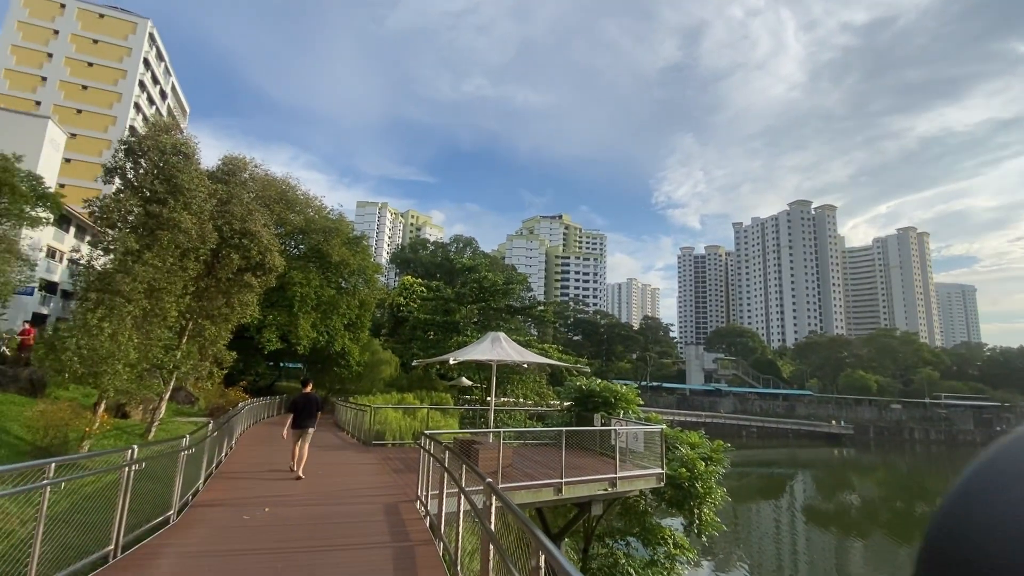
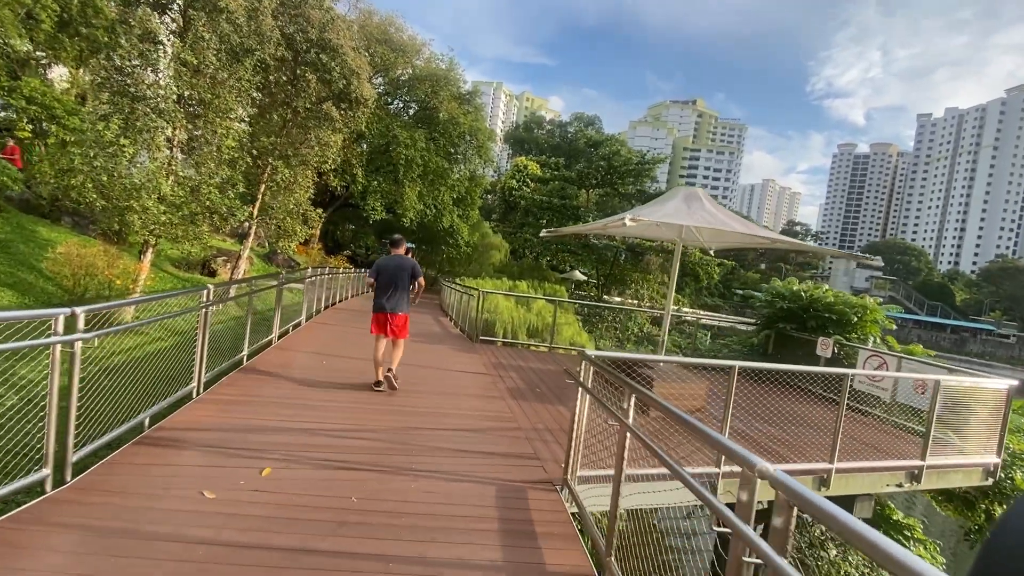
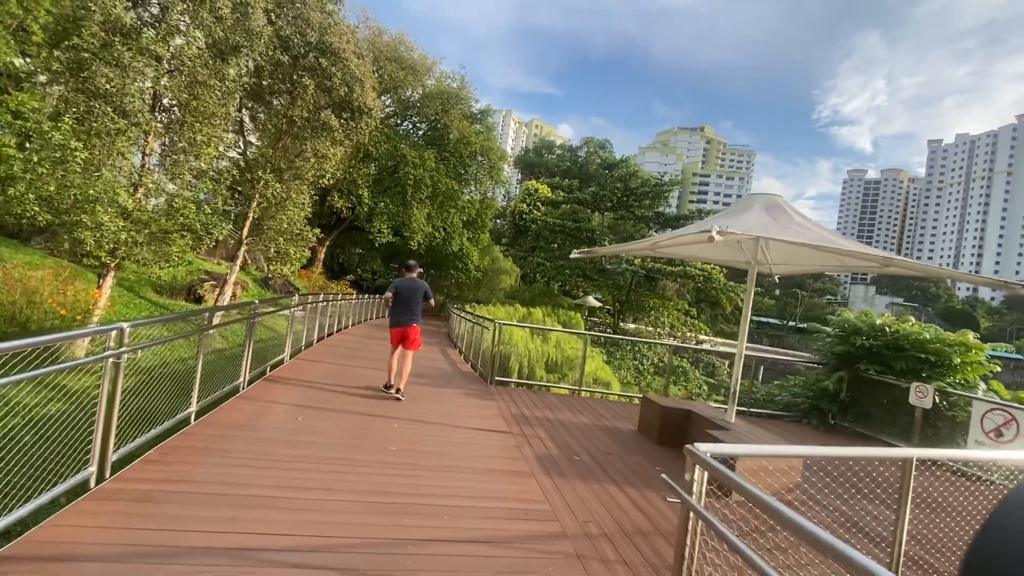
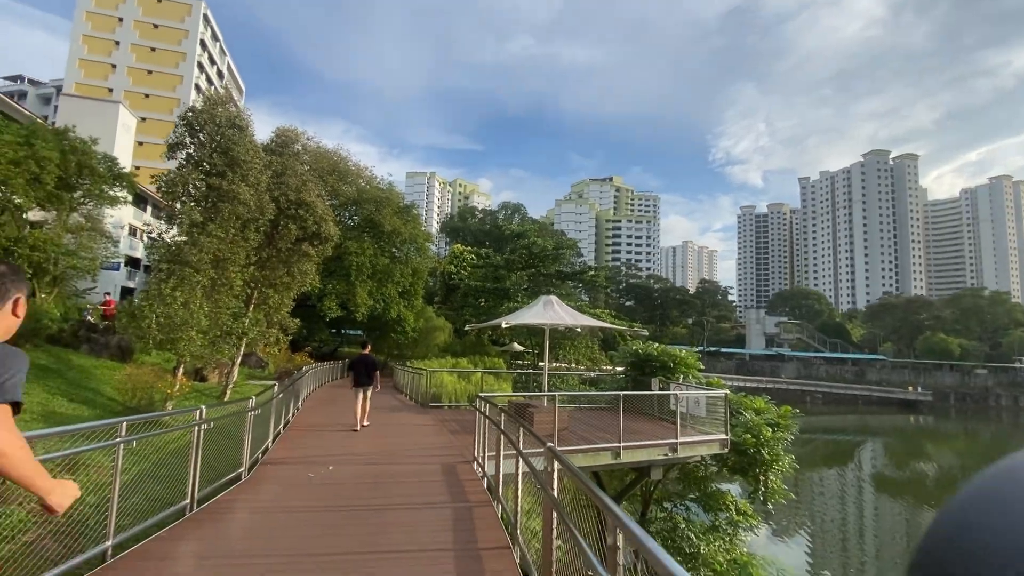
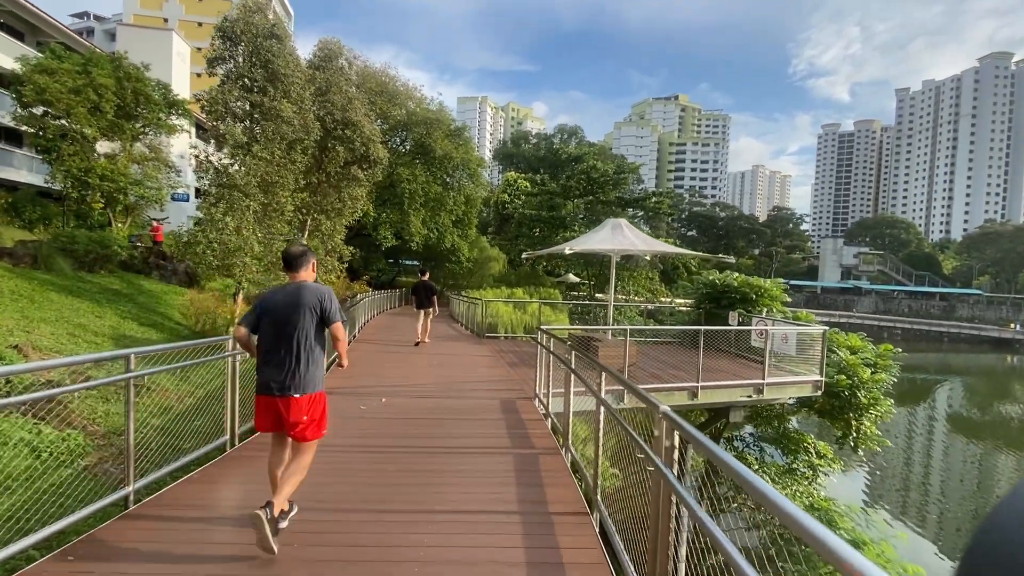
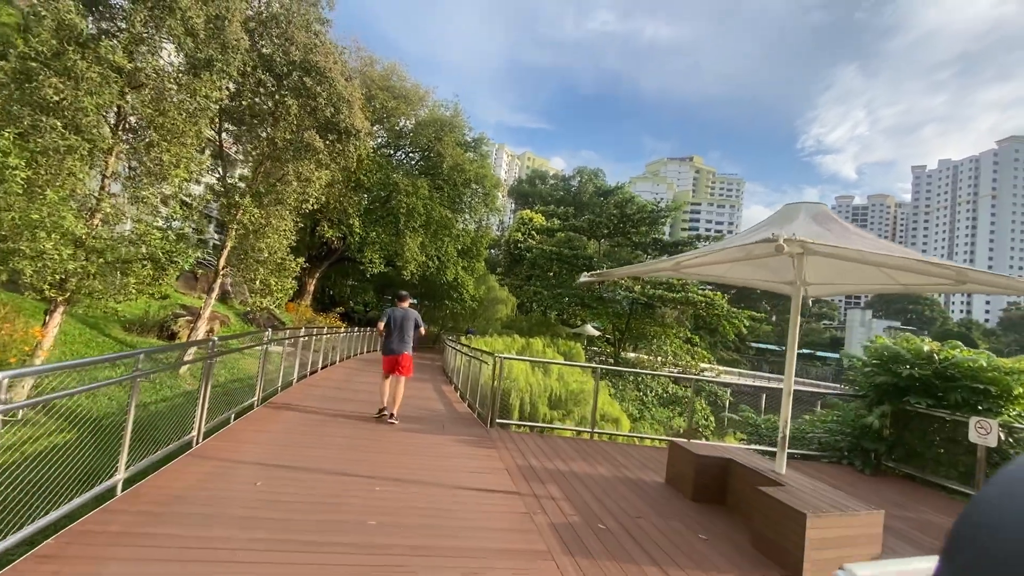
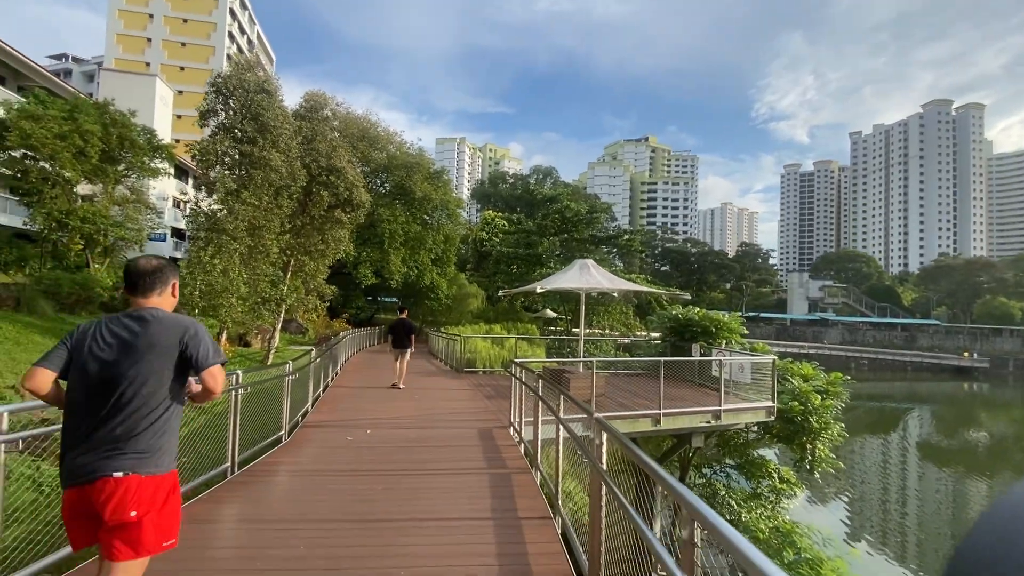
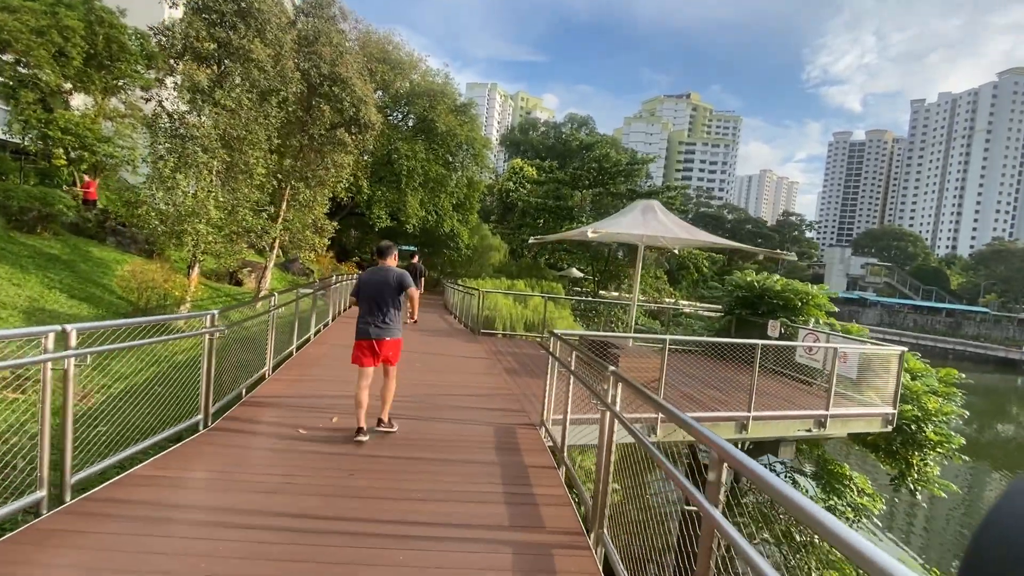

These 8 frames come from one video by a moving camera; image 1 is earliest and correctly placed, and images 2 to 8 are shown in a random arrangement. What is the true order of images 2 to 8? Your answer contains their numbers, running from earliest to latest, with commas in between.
4, 7, 5, 8, 2, 3, 6
